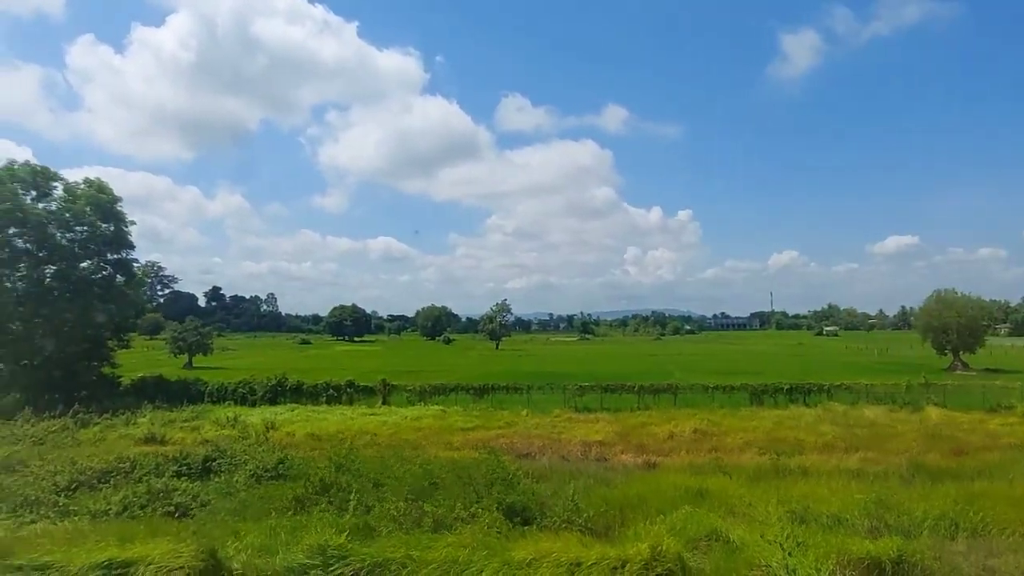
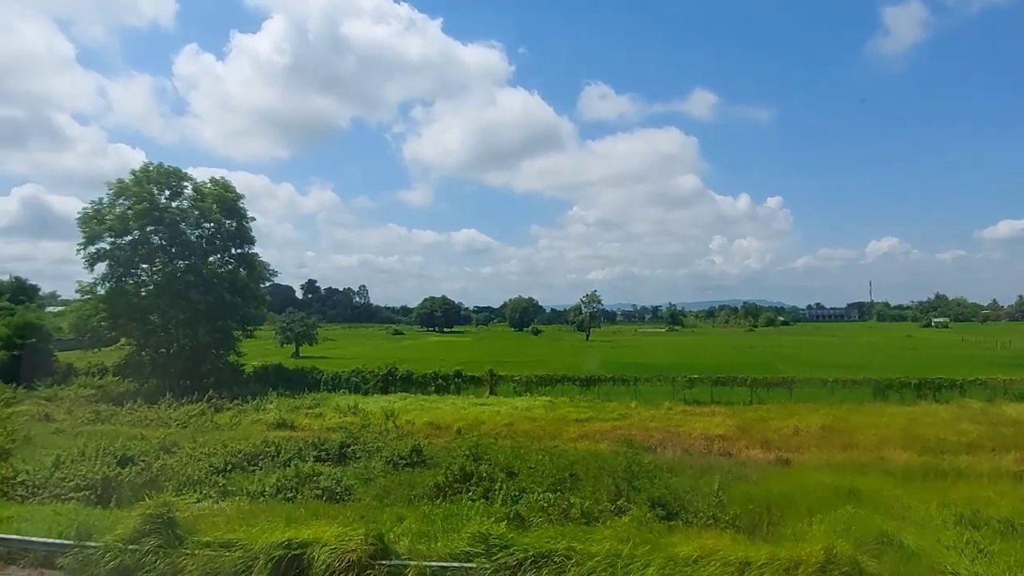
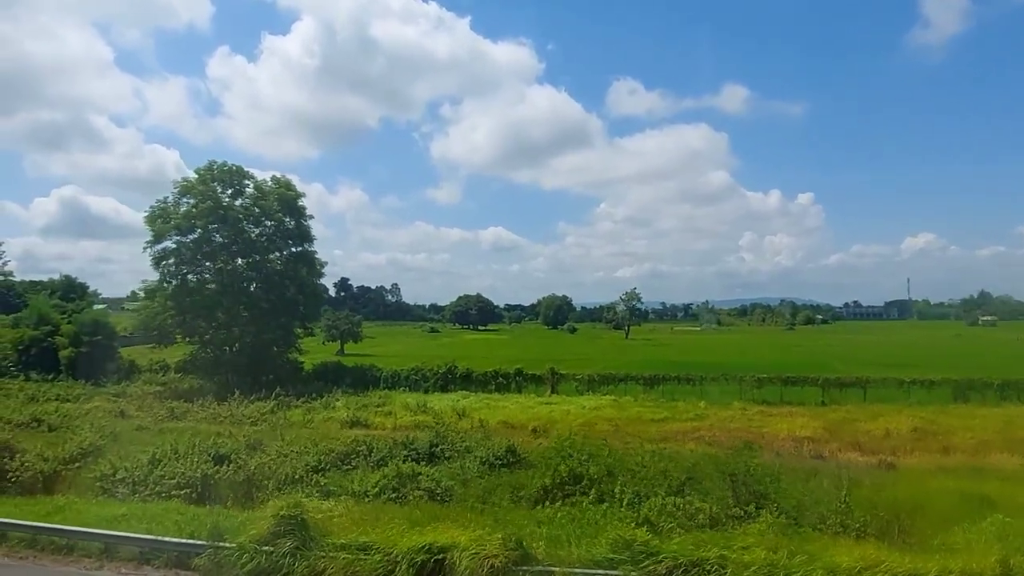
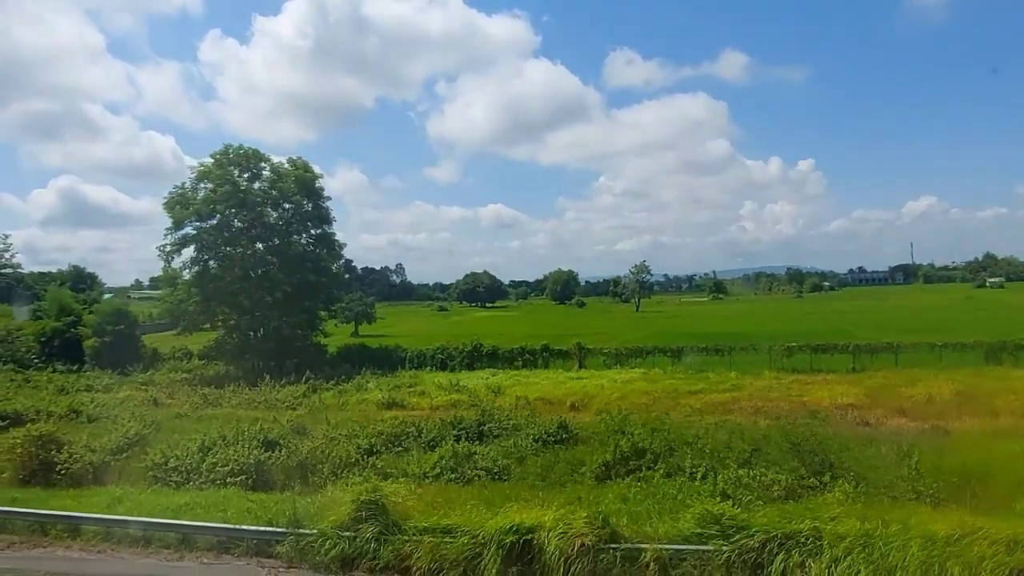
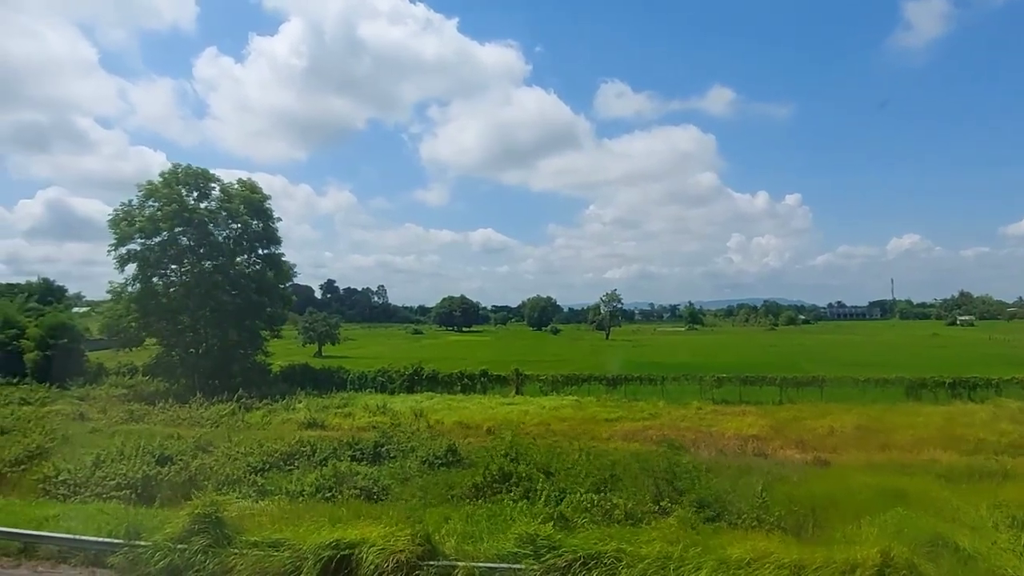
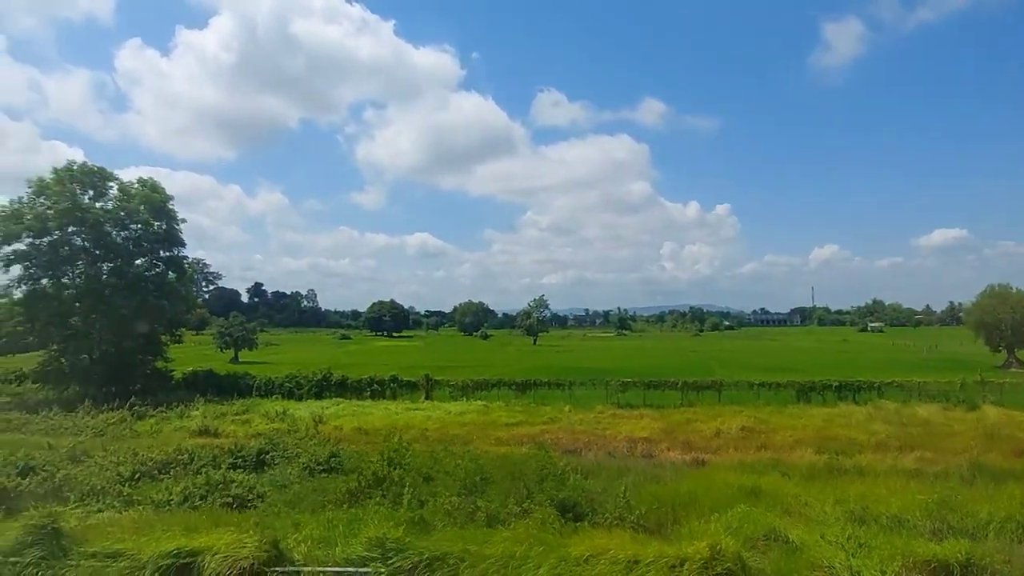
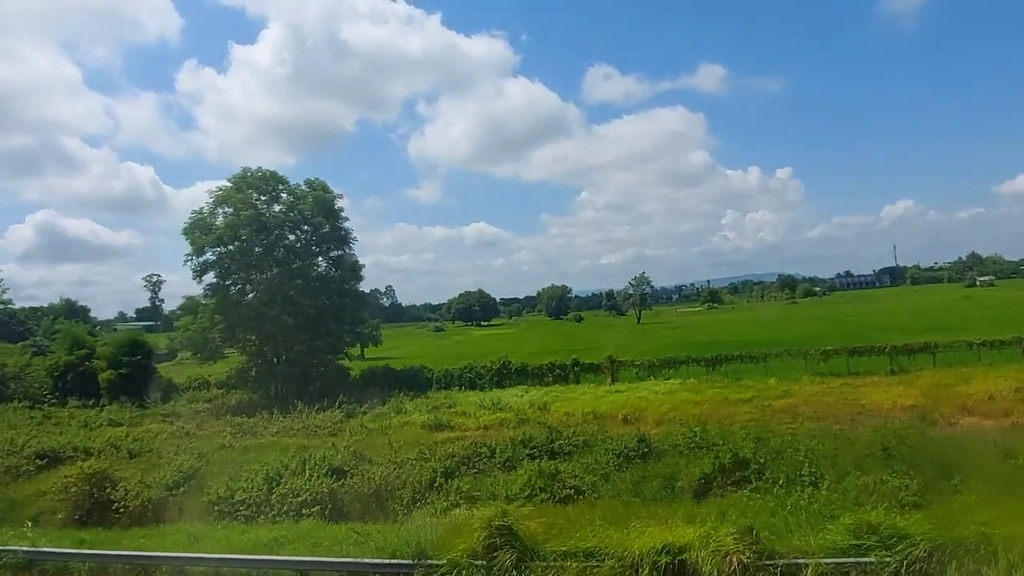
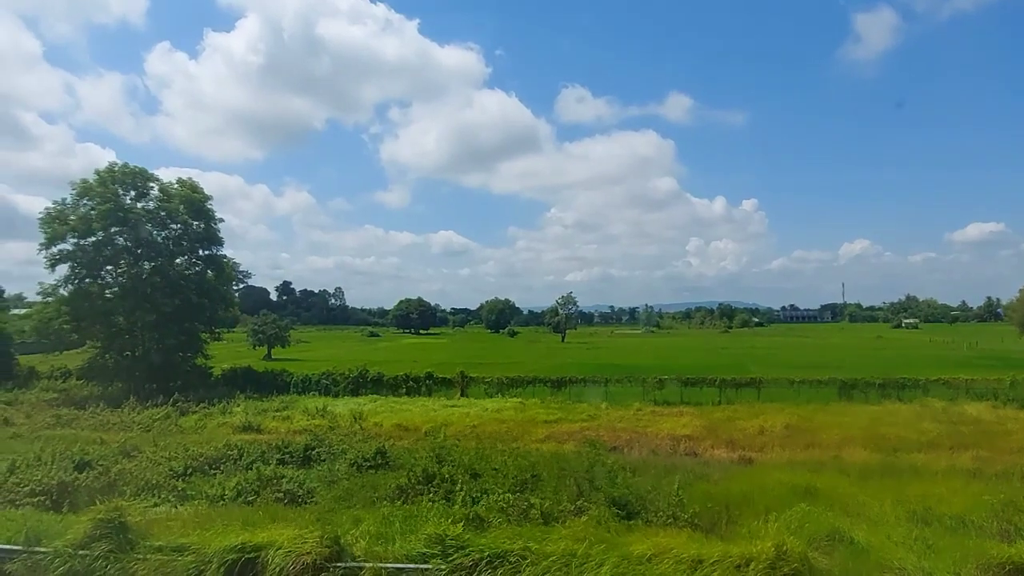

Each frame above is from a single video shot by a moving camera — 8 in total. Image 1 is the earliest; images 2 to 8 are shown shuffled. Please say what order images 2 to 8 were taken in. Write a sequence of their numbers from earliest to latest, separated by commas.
6, 8, 2, 5, 3, 4, 7
